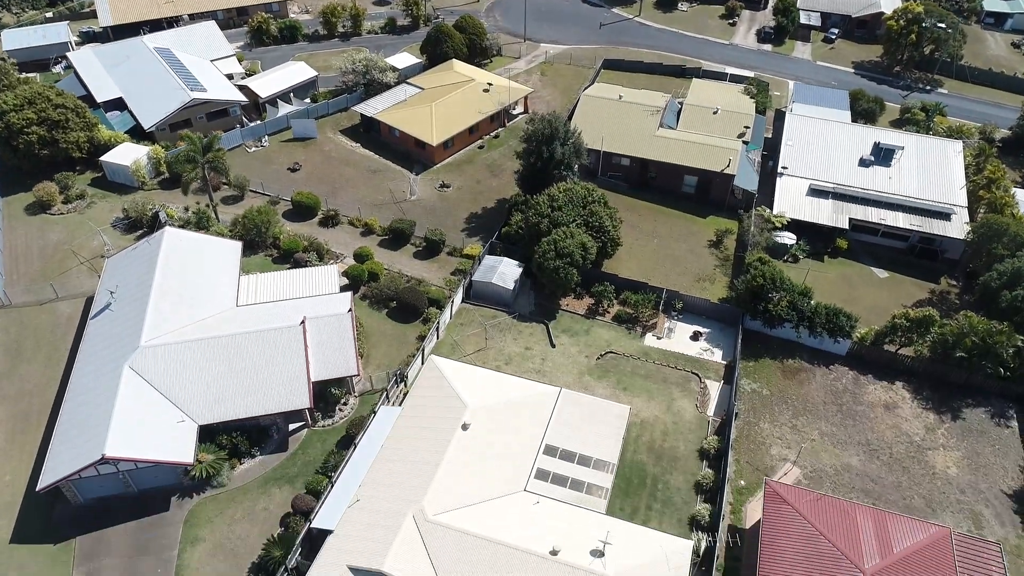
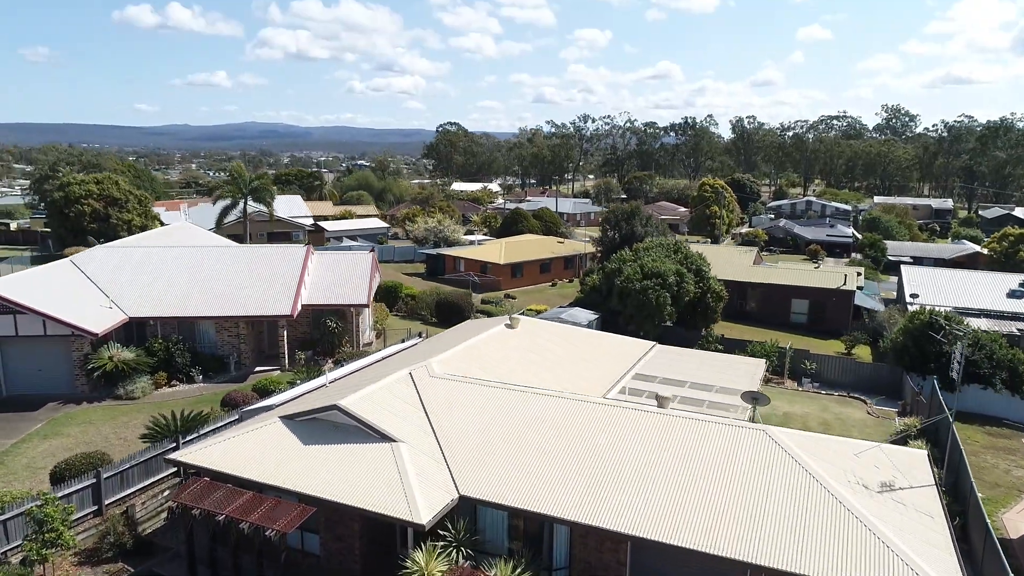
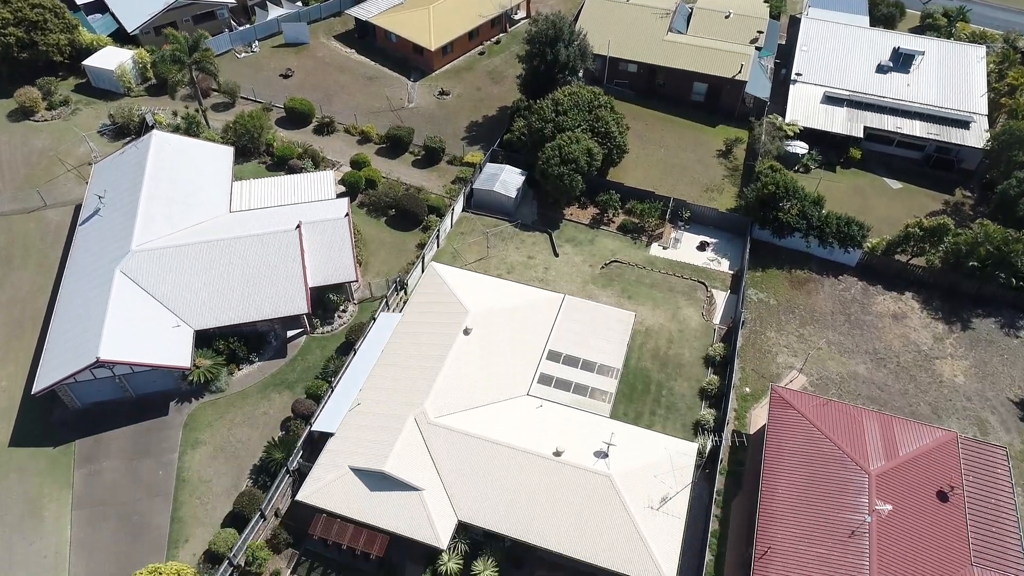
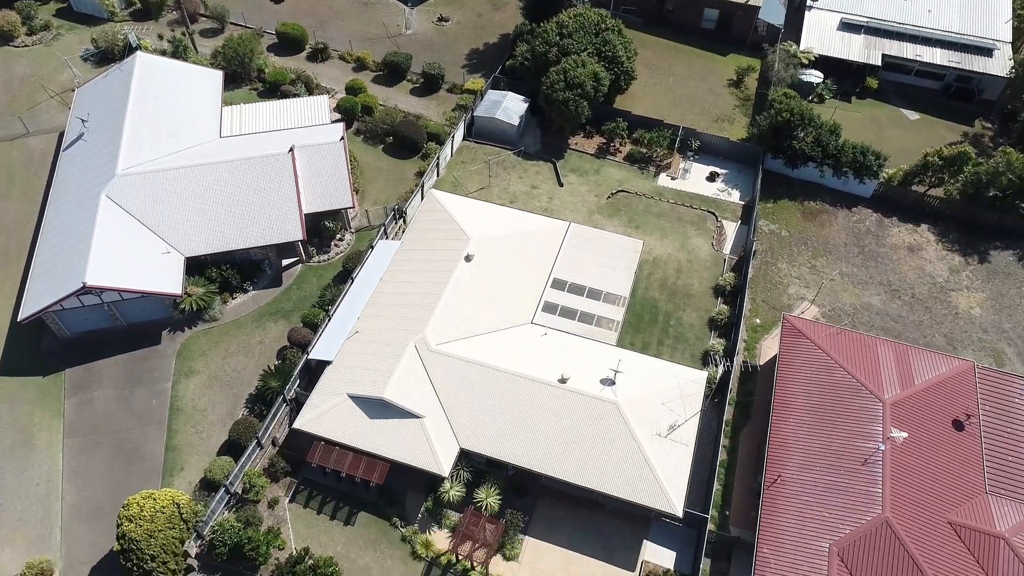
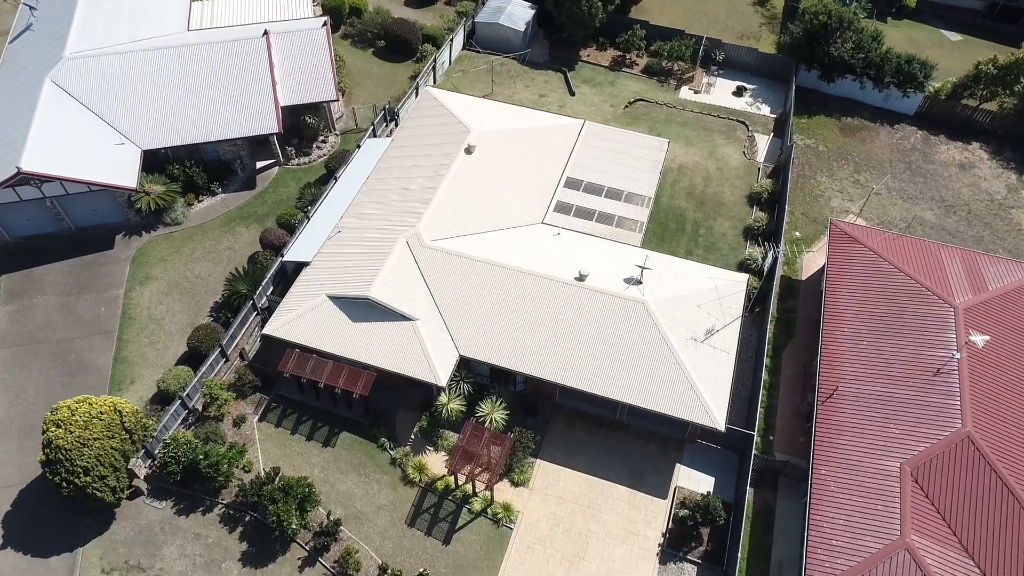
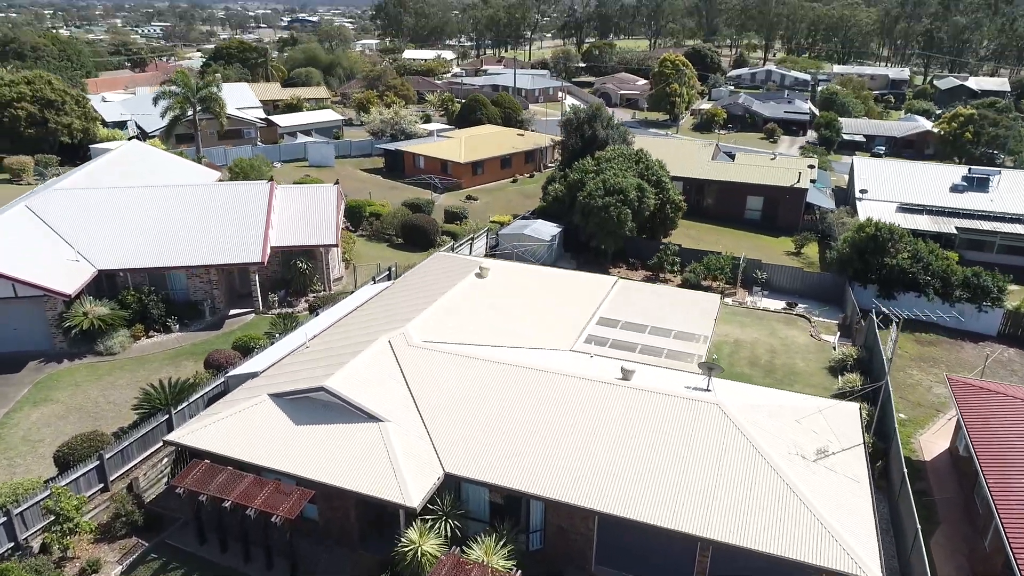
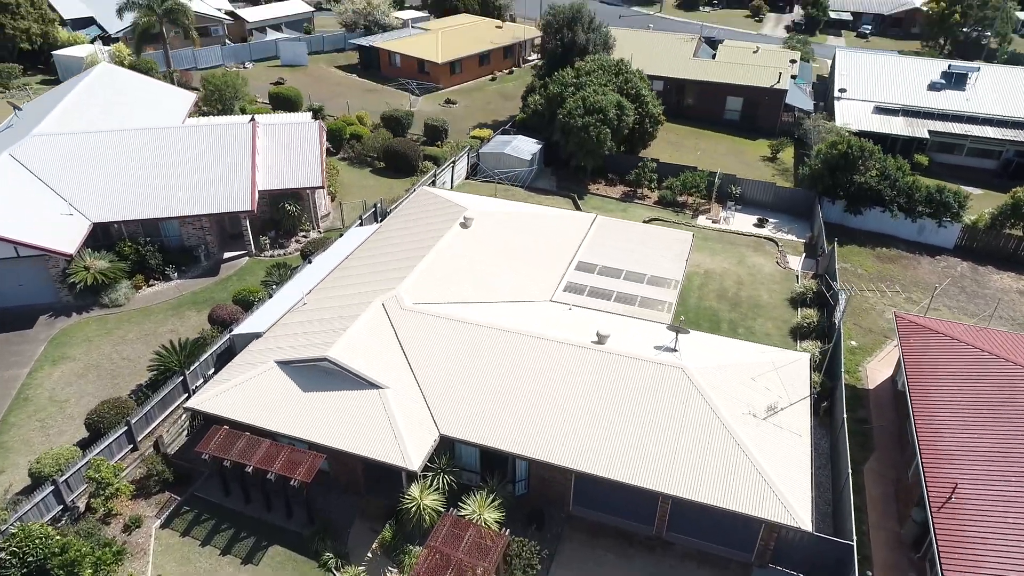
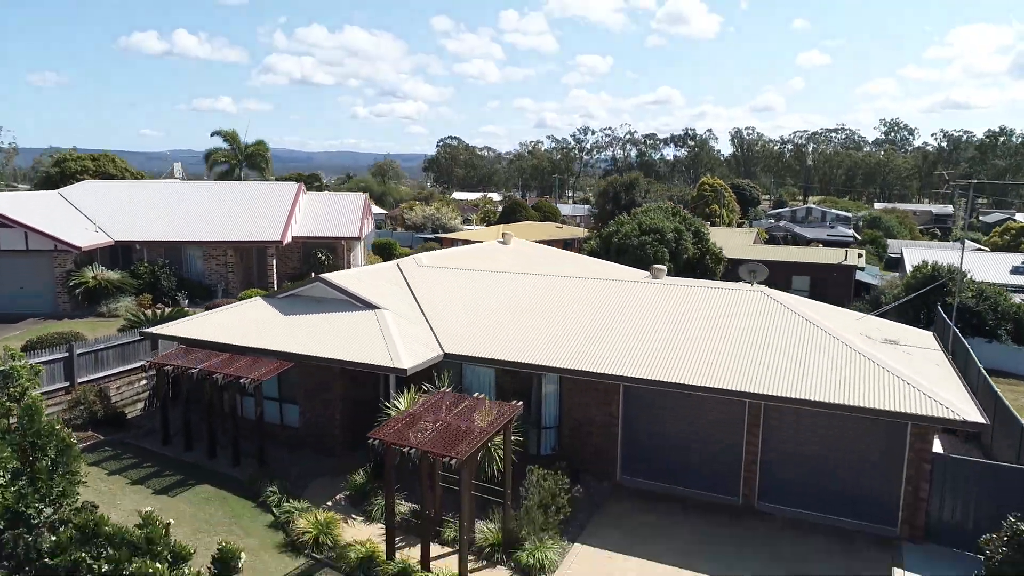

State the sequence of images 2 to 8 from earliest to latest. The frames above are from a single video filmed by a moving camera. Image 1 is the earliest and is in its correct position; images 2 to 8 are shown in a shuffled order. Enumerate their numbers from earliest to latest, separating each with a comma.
3, 4, 5, 7, 6, 2, 8
